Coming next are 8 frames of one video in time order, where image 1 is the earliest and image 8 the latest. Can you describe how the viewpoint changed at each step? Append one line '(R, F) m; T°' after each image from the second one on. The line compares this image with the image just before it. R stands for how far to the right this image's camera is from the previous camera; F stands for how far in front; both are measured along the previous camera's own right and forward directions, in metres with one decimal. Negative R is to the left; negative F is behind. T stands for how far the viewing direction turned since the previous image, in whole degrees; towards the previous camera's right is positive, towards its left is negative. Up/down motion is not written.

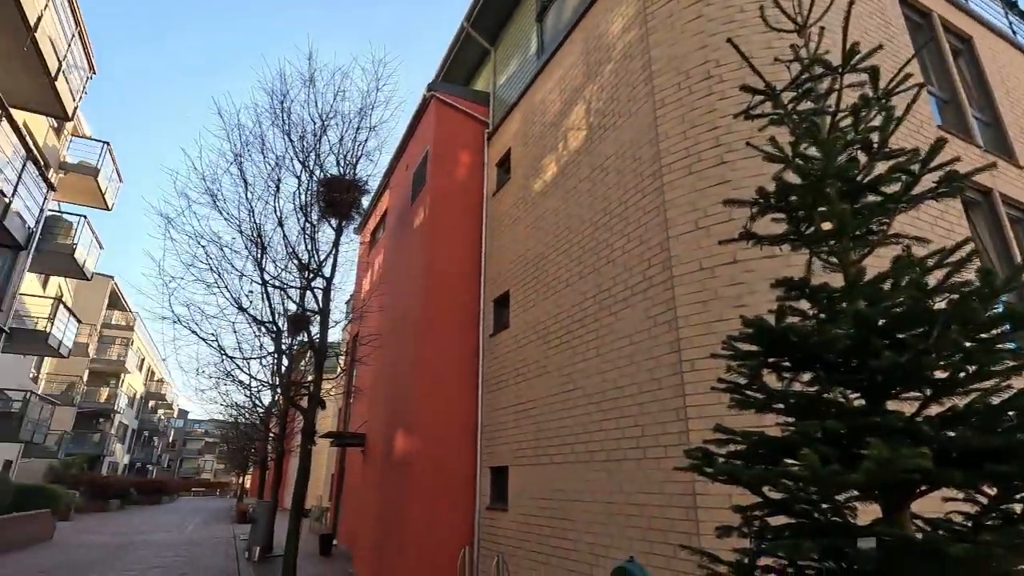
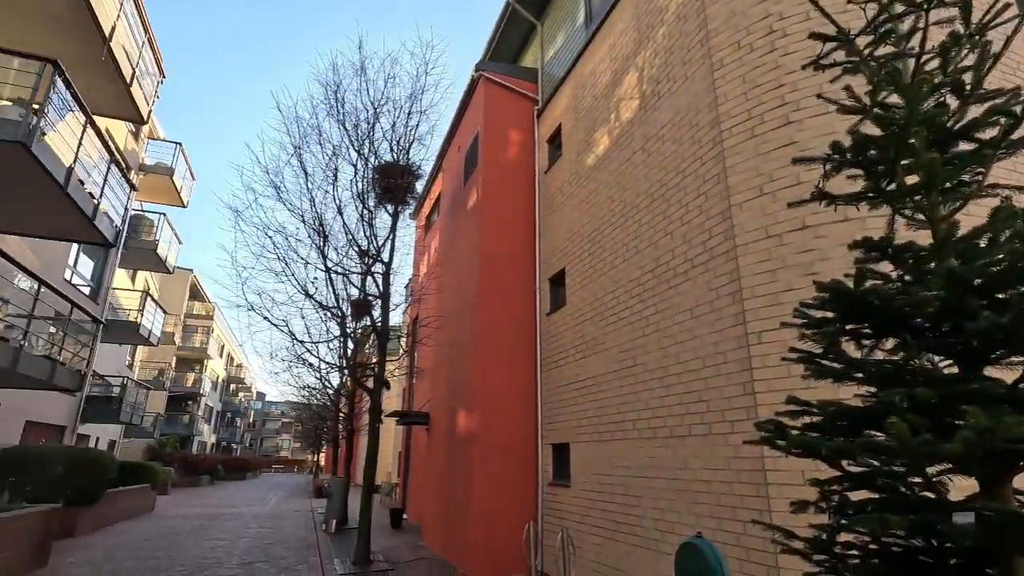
(0.0, 0.0) m; -6°
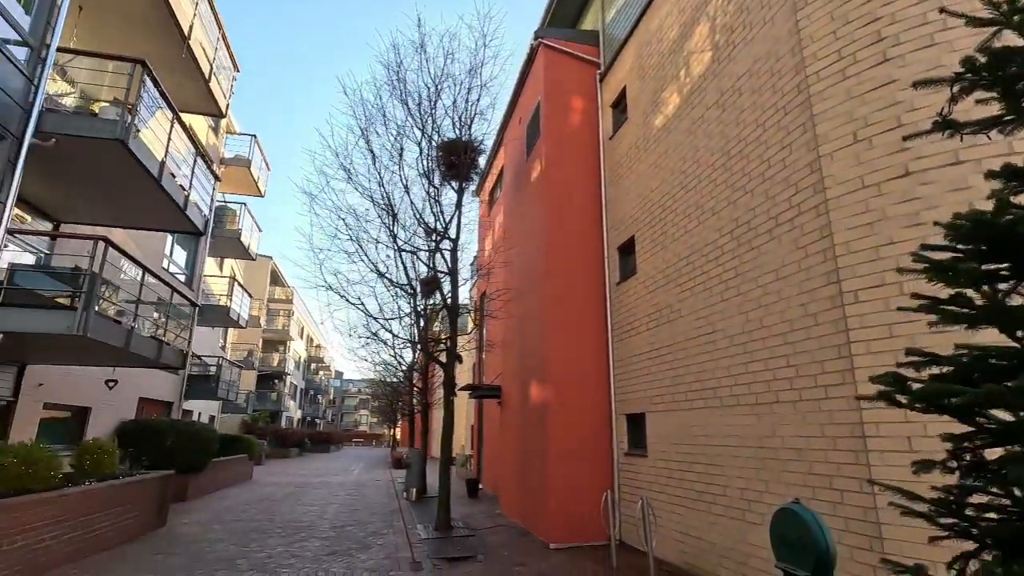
(-0.1, 0.0) m; -7°
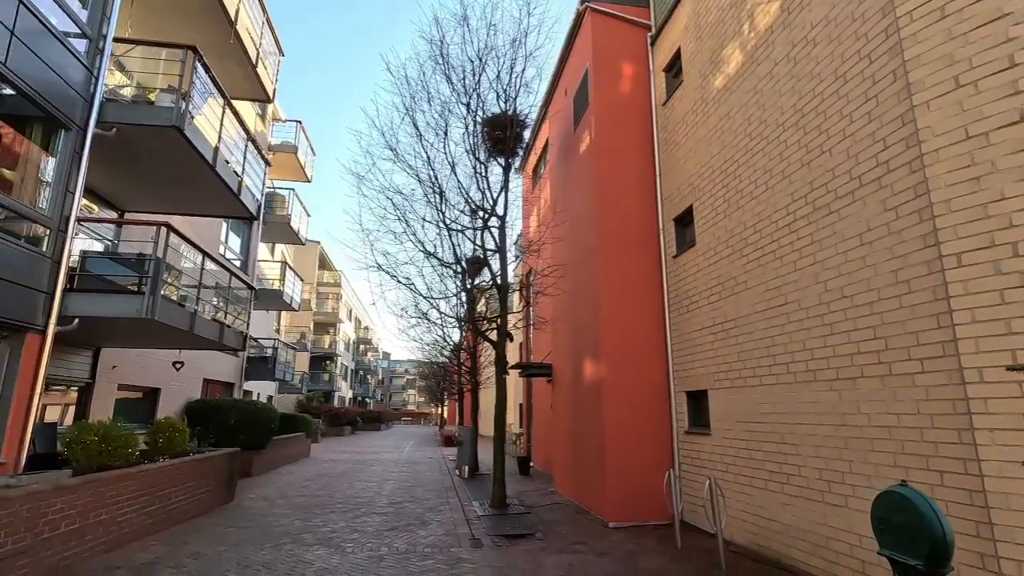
(-0.2, +0.2) m; -4°
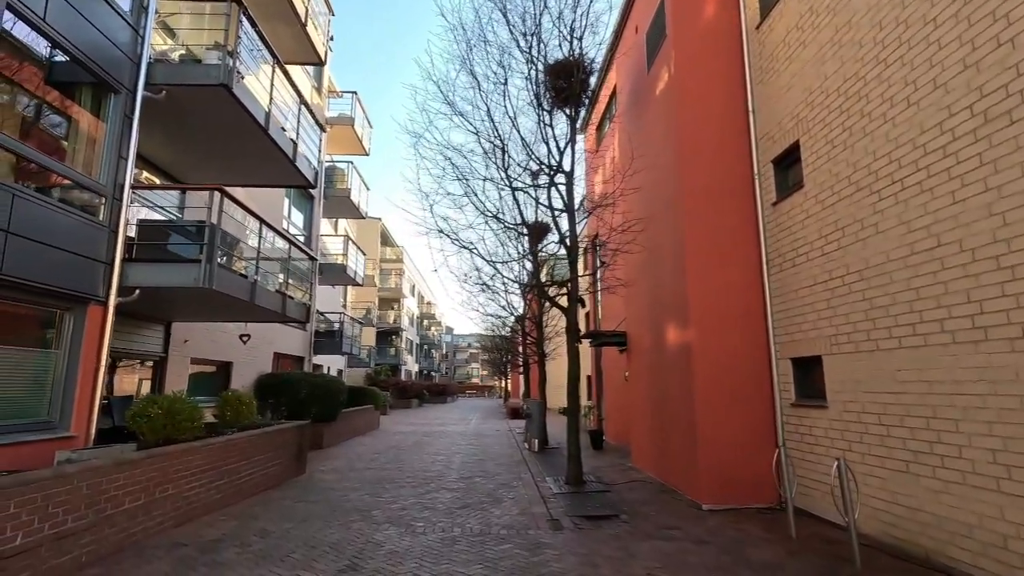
(-0.2, +0.8) m; -6°
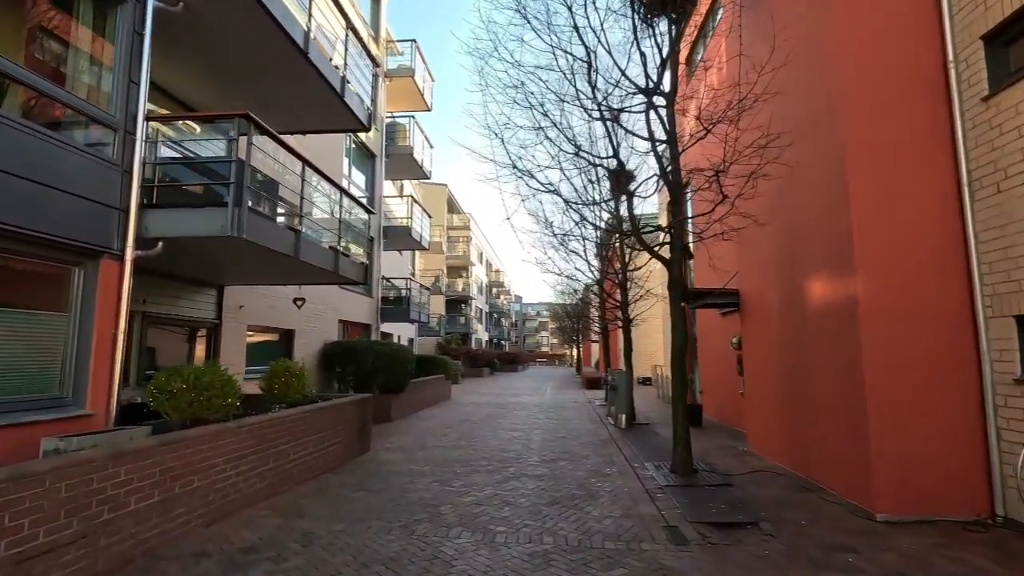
(-0.3, +1.6) m; -7°
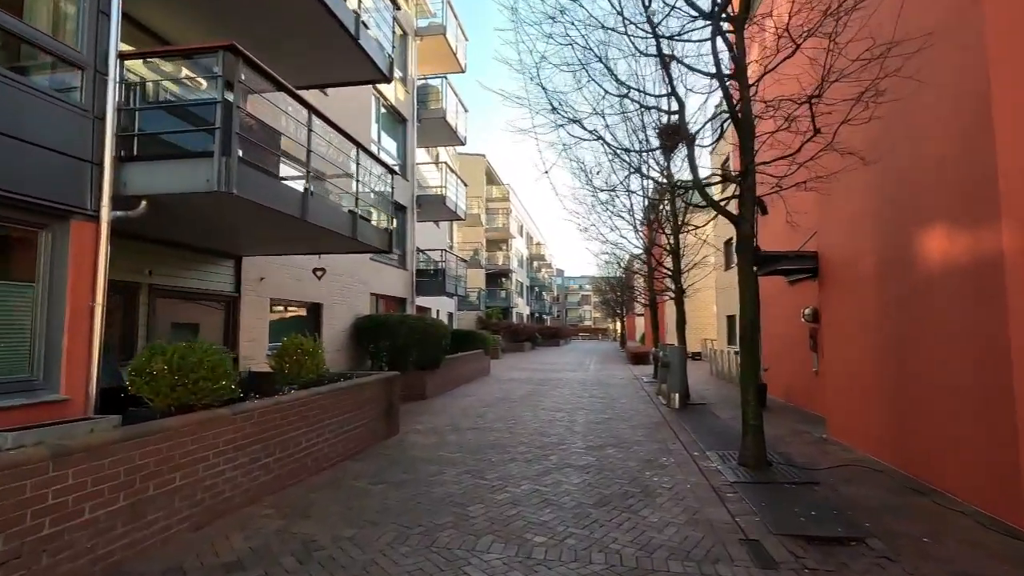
(0.0, +1.0) m; -4°
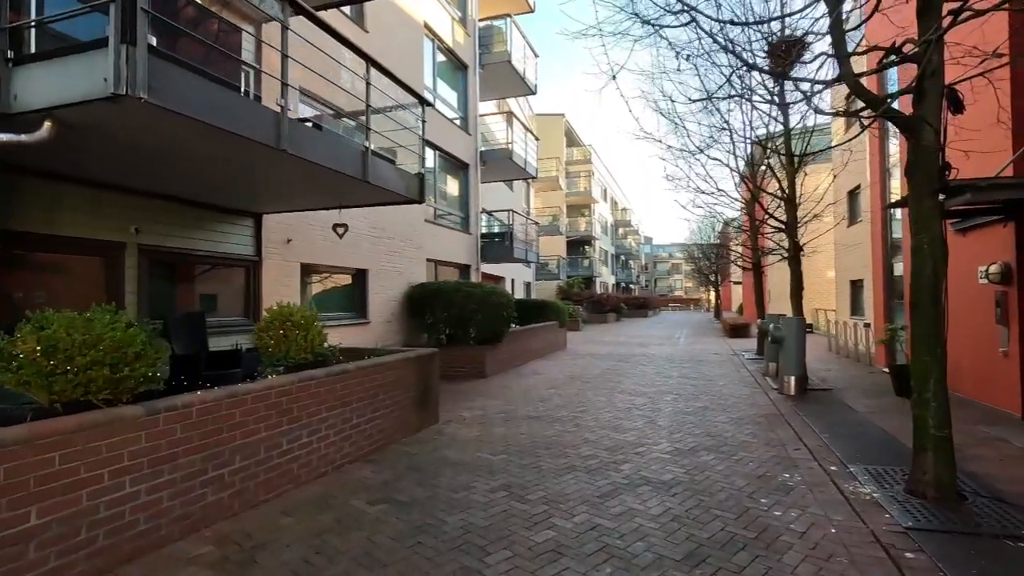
(+0.3, +1.9) m; -9°
